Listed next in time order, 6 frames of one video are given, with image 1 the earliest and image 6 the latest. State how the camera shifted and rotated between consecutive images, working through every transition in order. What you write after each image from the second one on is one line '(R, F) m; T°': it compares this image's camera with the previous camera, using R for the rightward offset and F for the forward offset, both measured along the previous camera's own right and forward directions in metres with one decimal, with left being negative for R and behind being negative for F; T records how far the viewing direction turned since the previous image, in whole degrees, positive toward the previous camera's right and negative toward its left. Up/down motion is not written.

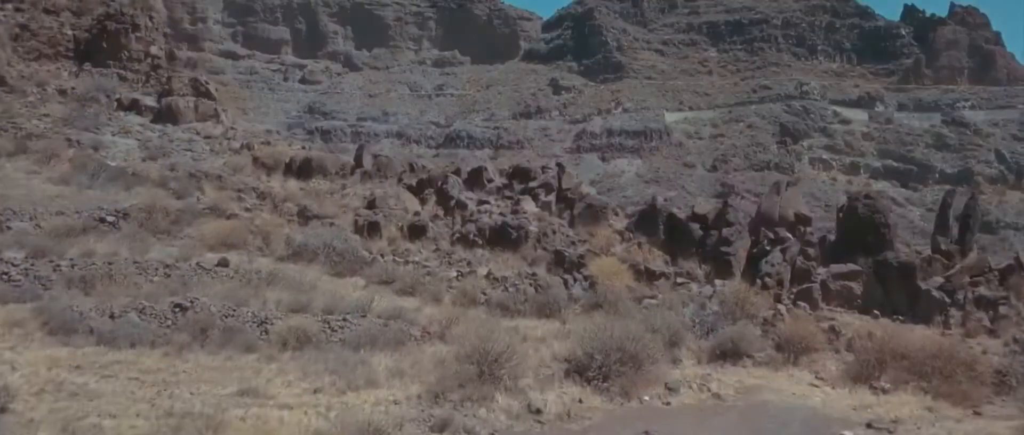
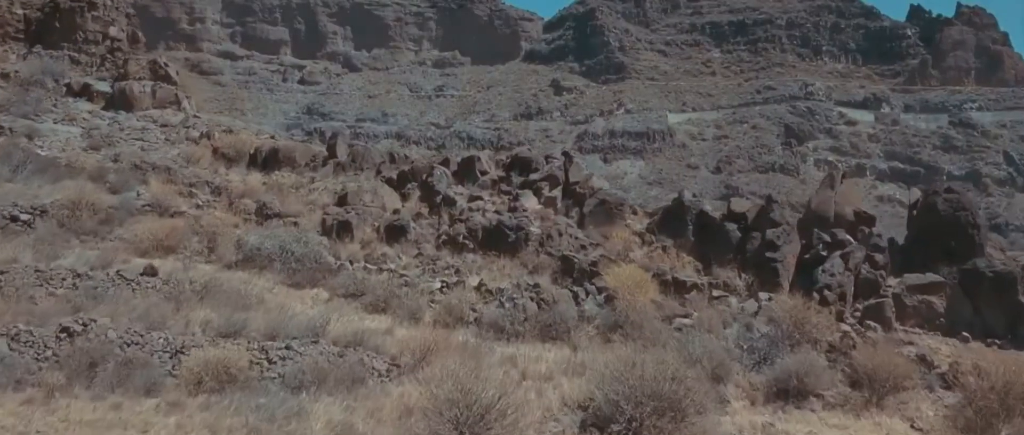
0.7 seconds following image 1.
(0.0, +1.9) m; 0°
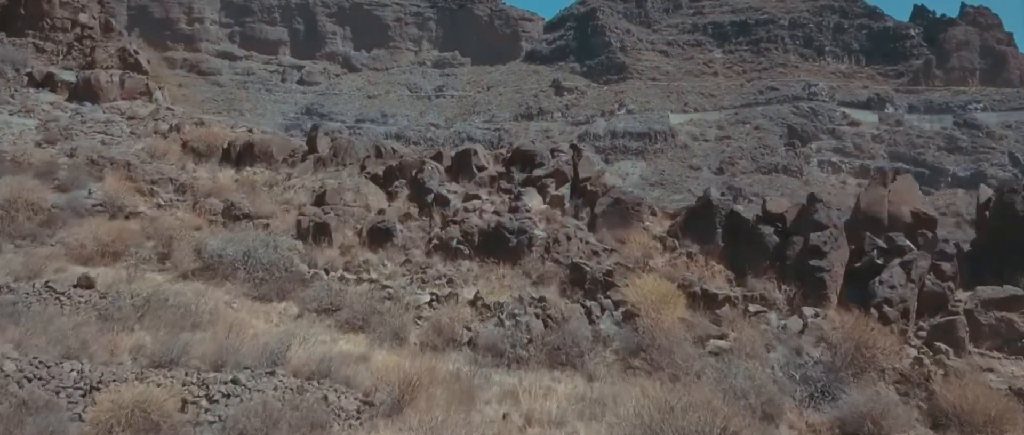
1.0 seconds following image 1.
(0.0, +1.2) m; 0°
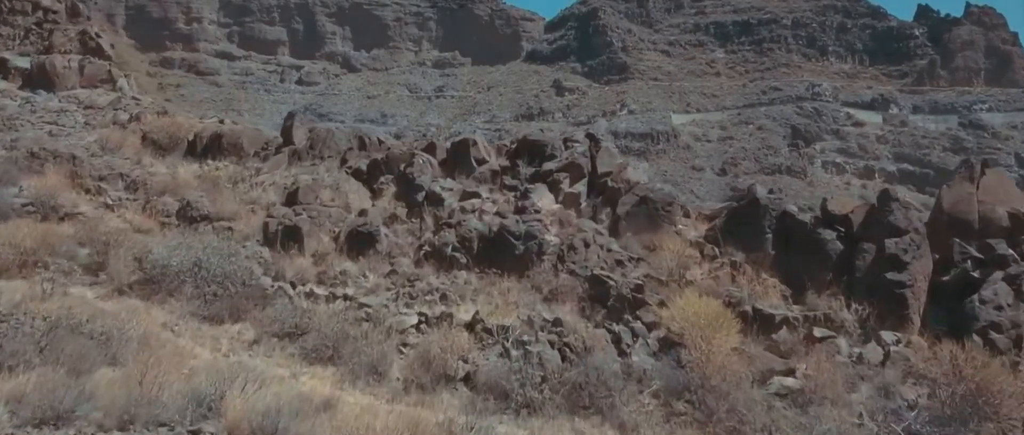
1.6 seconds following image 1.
(0.0, +1.3) m; 0°
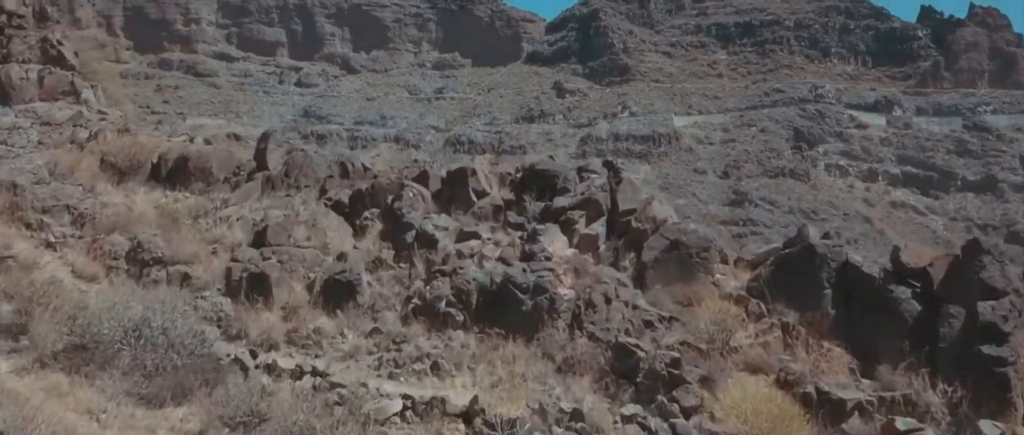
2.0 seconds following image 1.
(0.0, +1.1) m; 0°
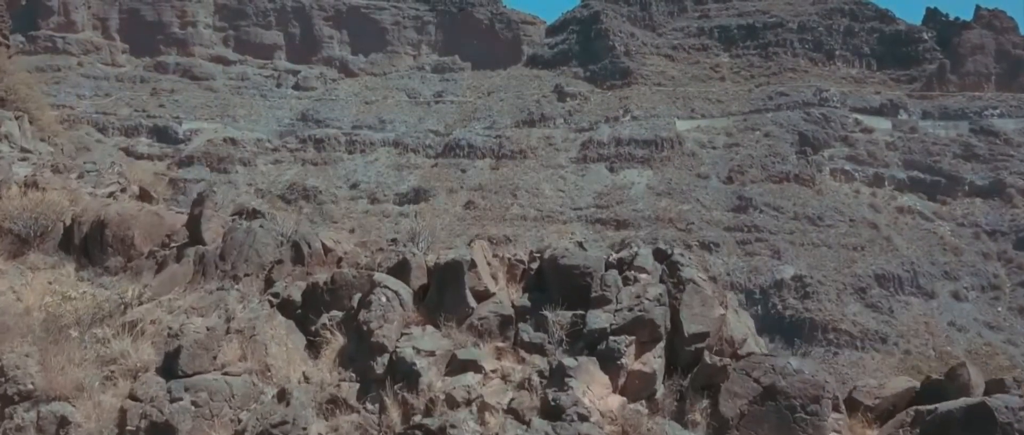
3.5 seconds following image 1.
(-0.1, +1.9) m; 0°
